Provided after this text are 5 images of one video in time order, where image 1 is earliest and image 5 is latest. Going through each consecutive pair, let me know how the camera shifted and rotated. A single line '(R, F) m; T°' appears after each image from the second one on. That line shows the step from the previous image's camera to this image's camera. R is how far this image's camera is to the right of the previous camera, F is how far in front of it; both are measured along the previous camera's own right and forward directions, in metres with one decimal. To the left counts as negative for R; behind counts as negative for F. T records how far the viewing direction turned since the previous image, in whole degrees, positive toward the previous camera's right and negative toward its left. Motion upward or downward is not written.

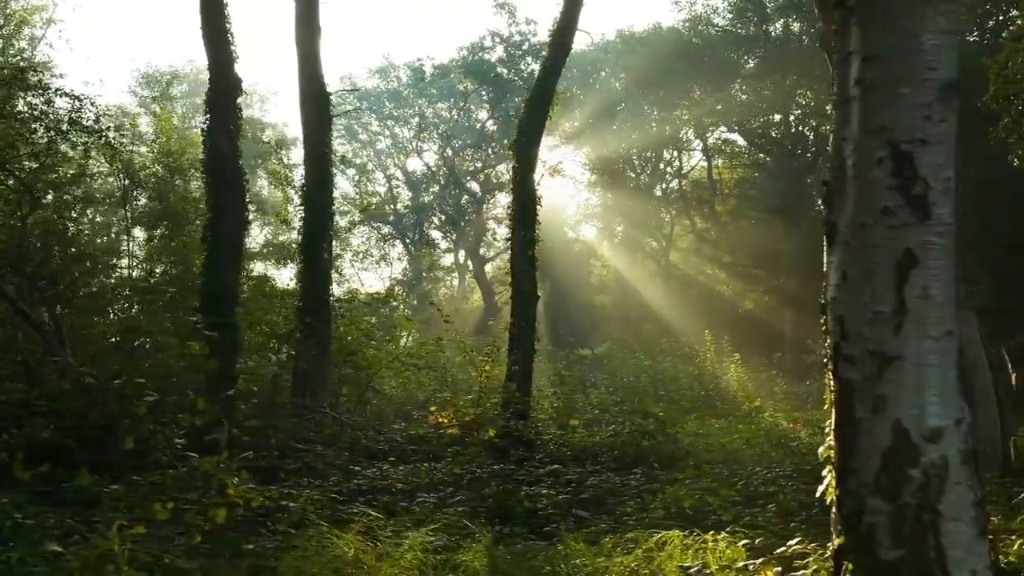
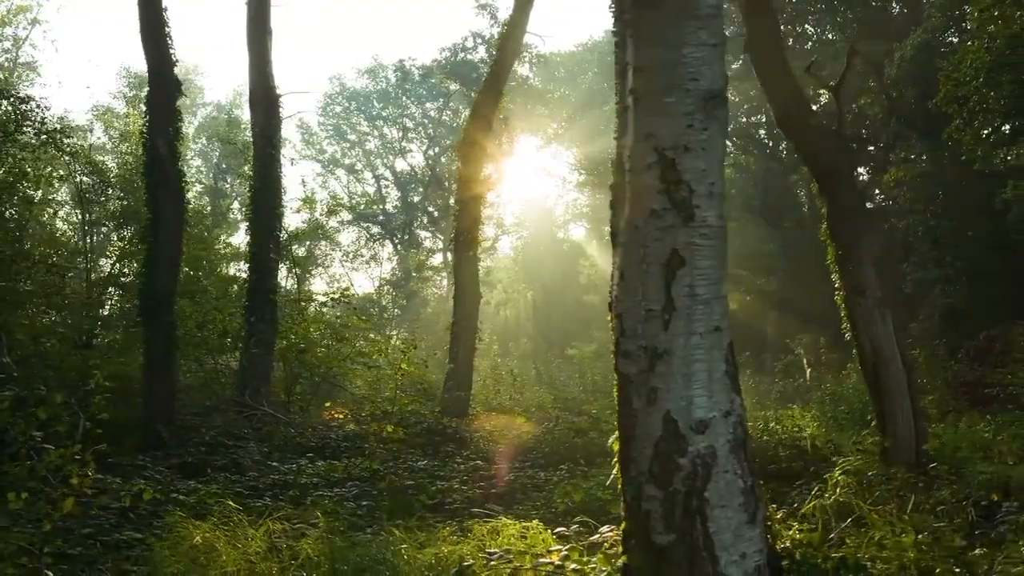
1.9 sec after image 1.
(+0.9, -0.2) m; 0°
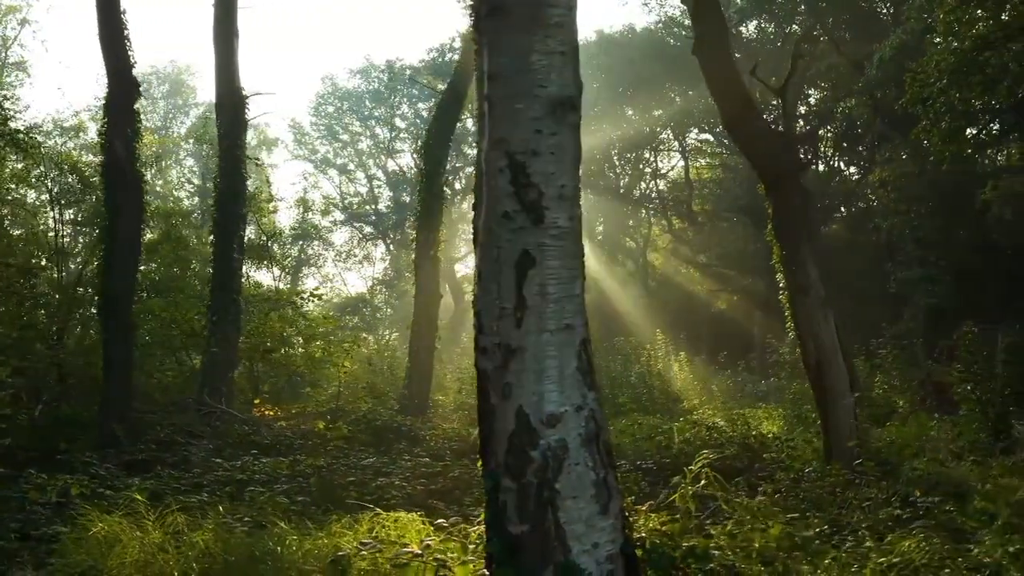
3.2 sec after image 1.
(+0.6, -0.2) m; 0°
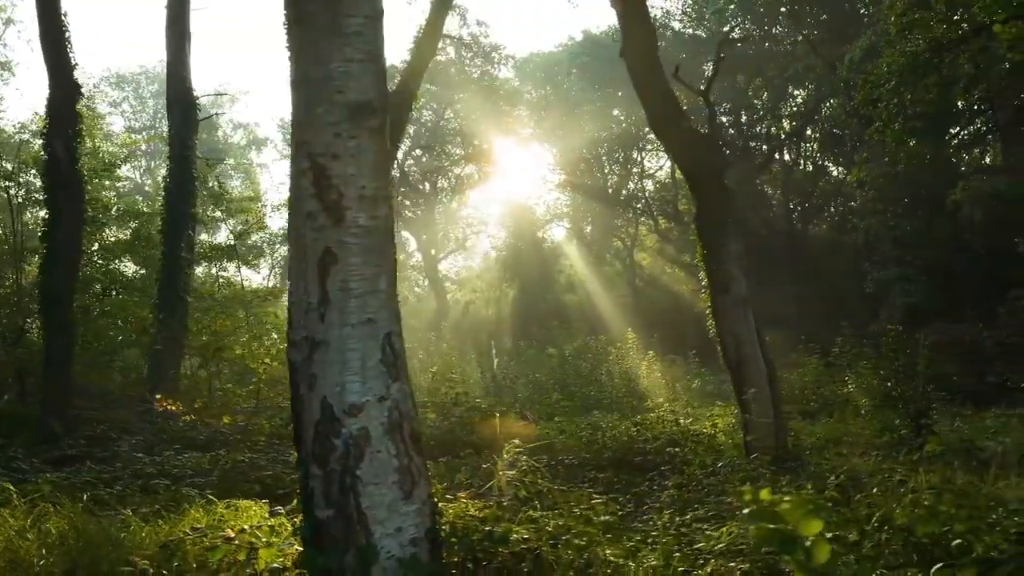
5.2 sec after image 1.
(+0.9, -0.2) m; 0°
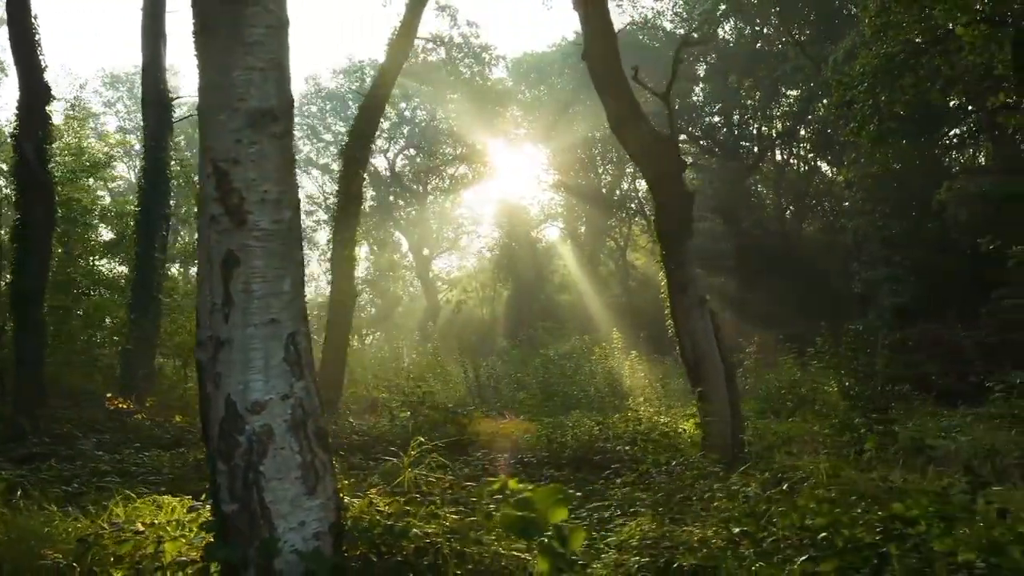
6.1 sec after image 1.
(+0.5, -0.1) m; 0°
